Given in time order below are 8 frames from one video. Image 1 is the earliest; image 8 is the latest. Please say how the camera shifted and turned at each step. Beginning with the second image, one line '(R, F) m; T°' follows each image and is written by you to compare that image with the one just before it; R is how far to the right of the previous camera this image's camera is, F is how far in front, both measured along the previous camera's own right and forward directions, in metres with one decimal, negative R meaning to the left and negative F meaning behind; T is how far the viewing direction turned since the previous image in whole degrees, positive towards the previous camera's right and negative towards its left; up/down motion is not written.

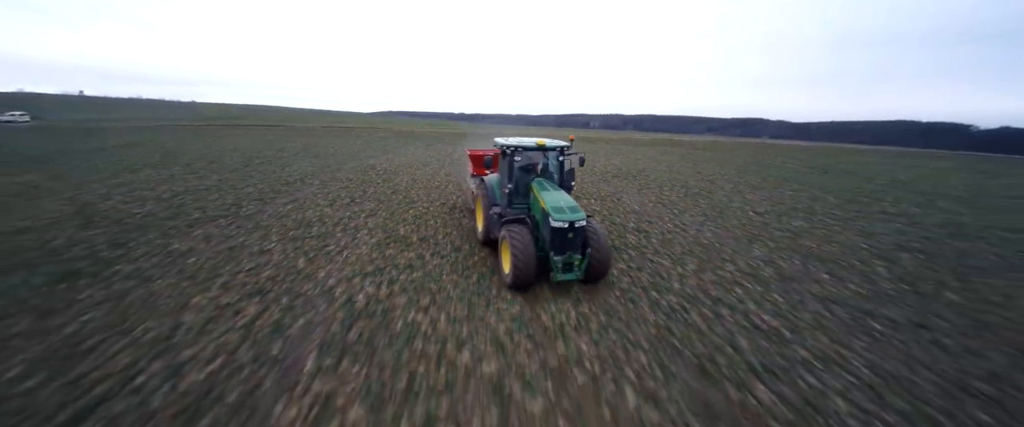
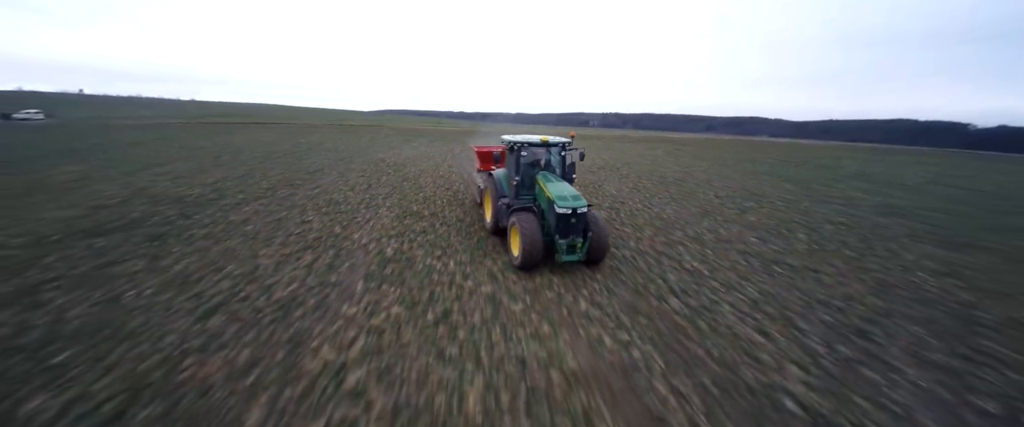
(+0.1, -1.4) m; 0°
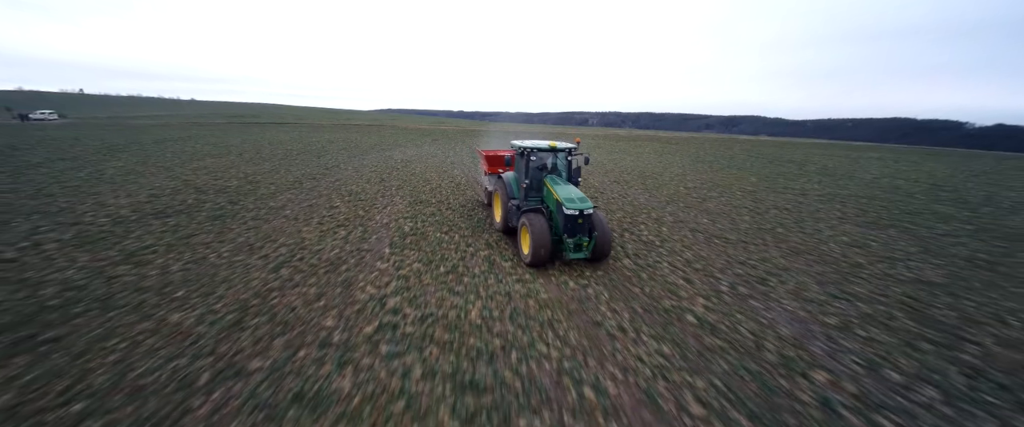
(+0.2, -1.4) m; 0°
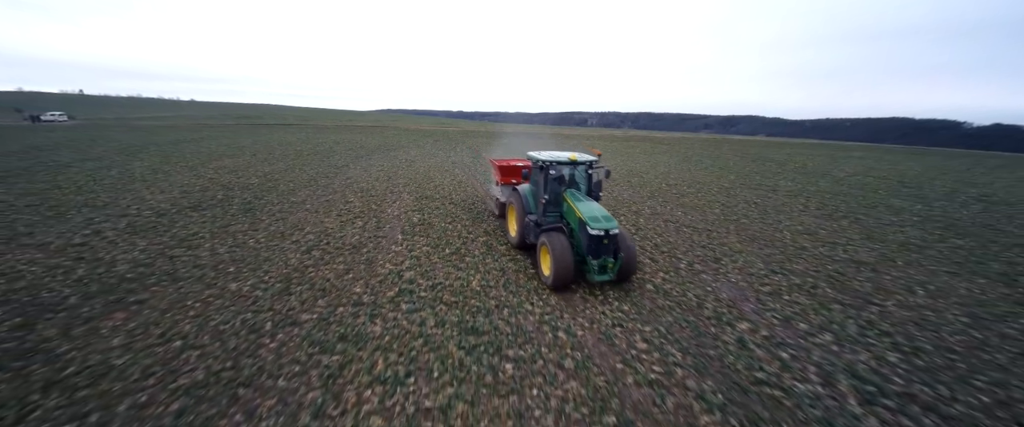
(+0.1, -1.1) m; 0°
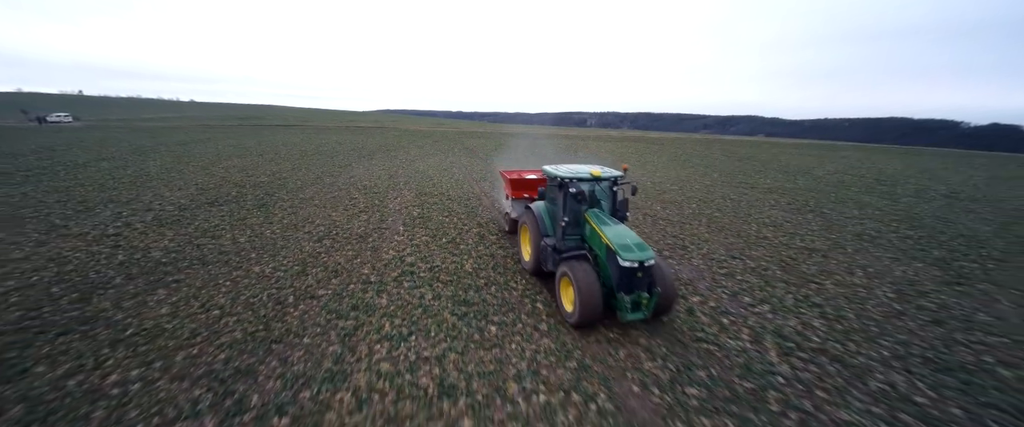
(+0.2, -0.8) m; 0°
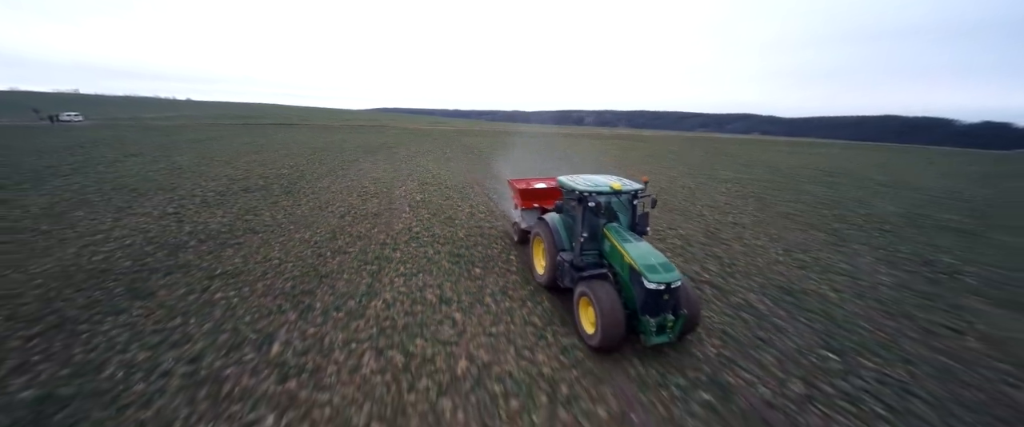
(+0.4, -1.9) m; 0°
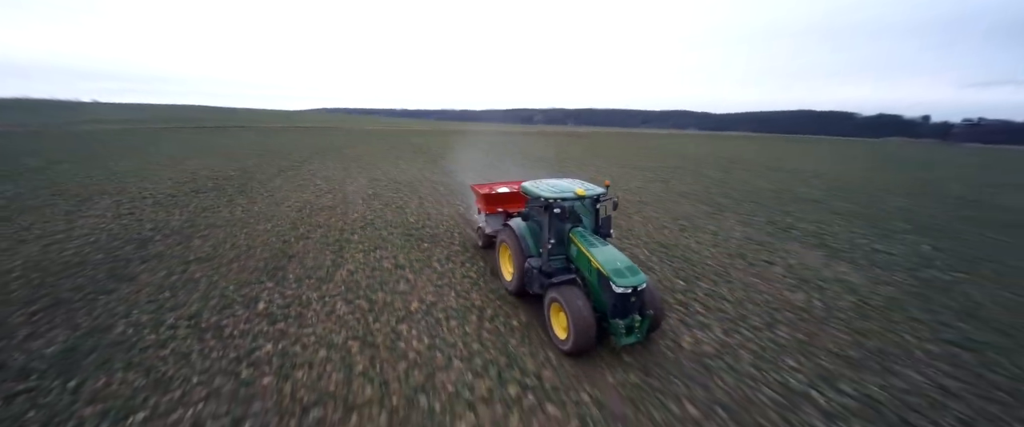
(+0.5, -1.6) m; +7°
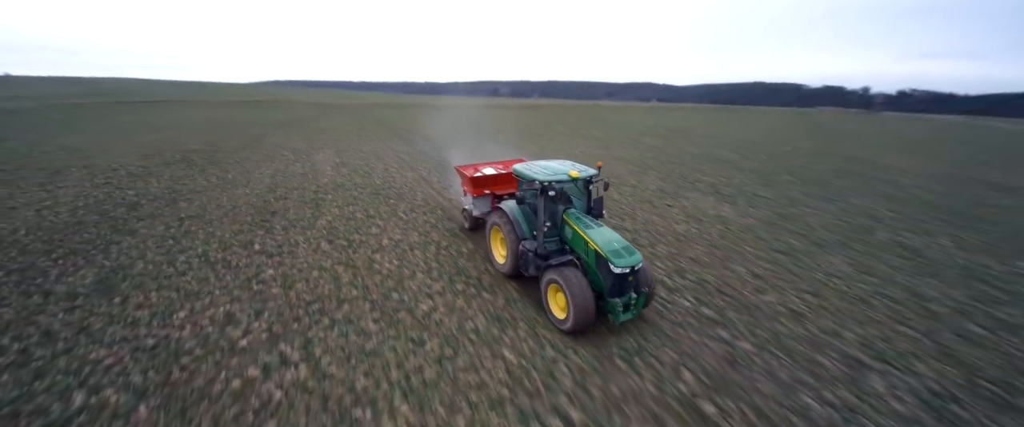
(+0.6, -1.7) m; +5°
